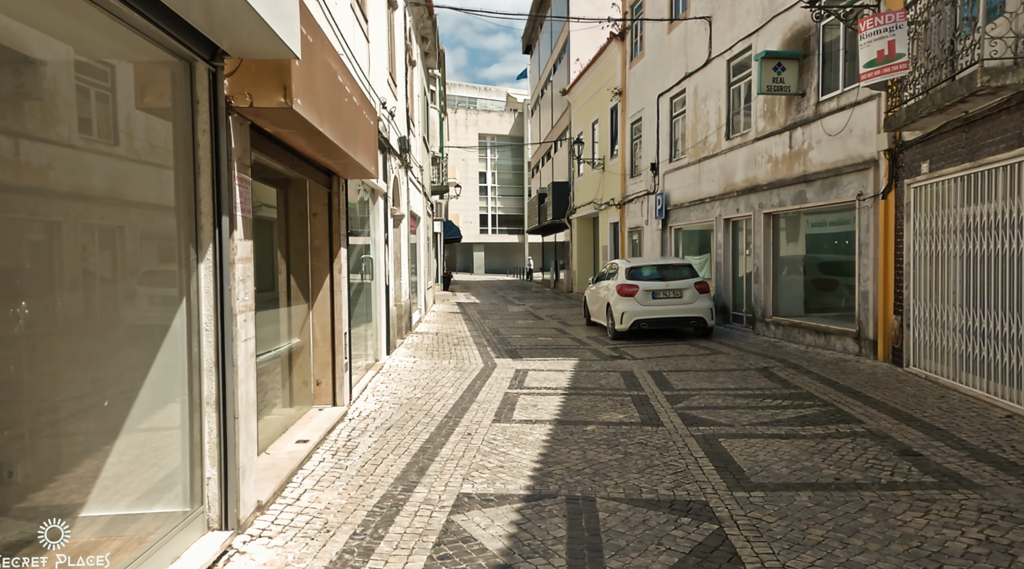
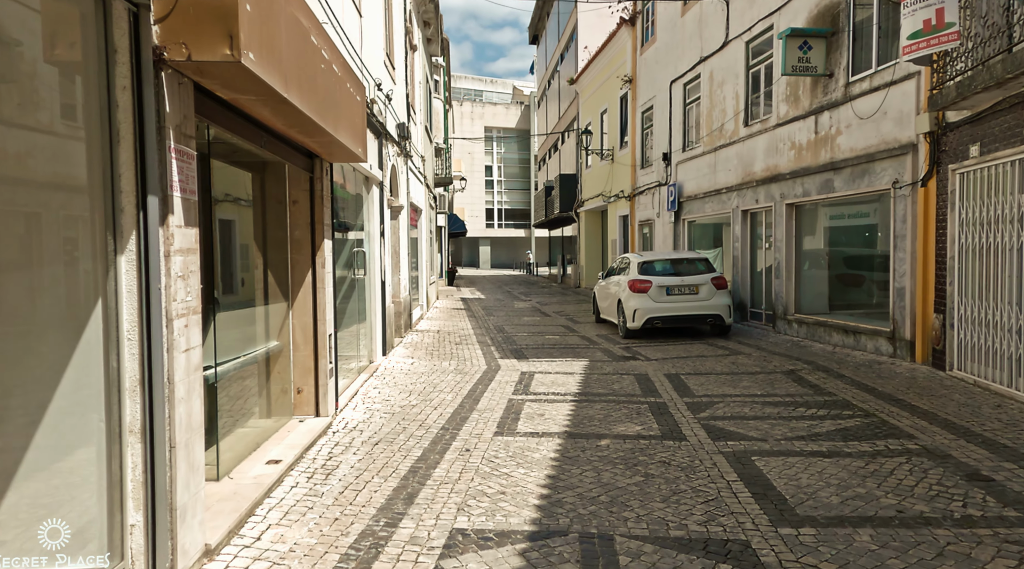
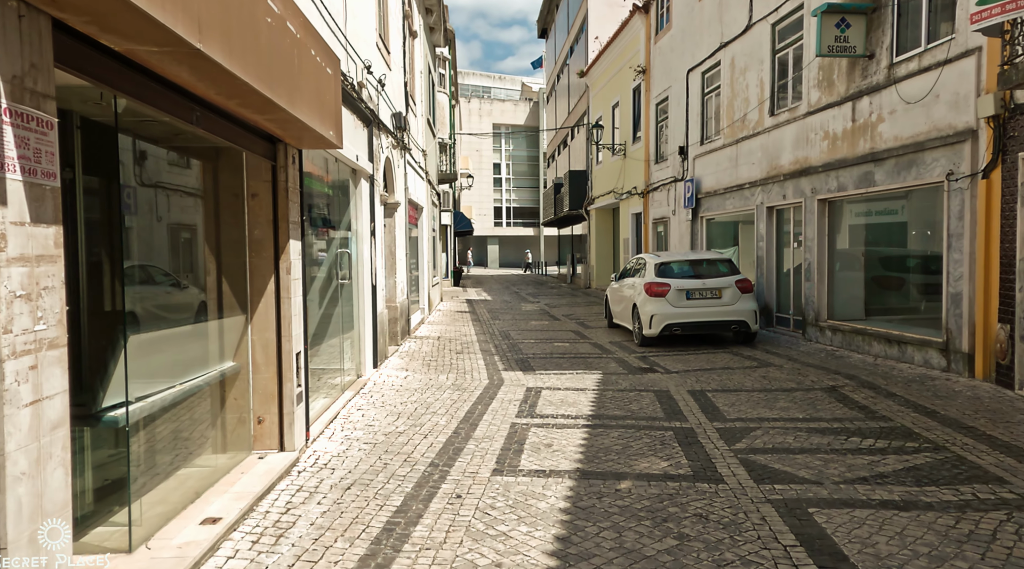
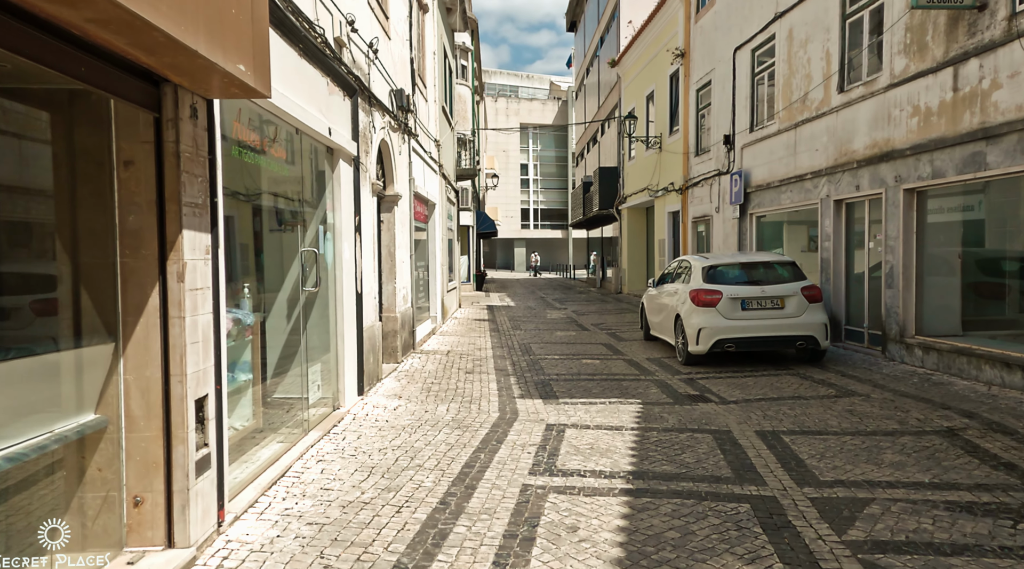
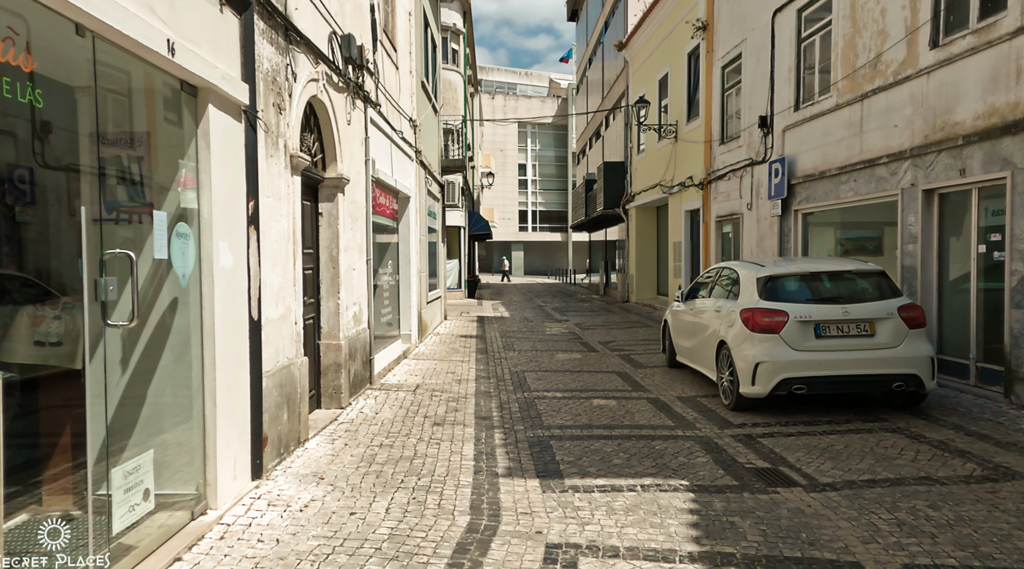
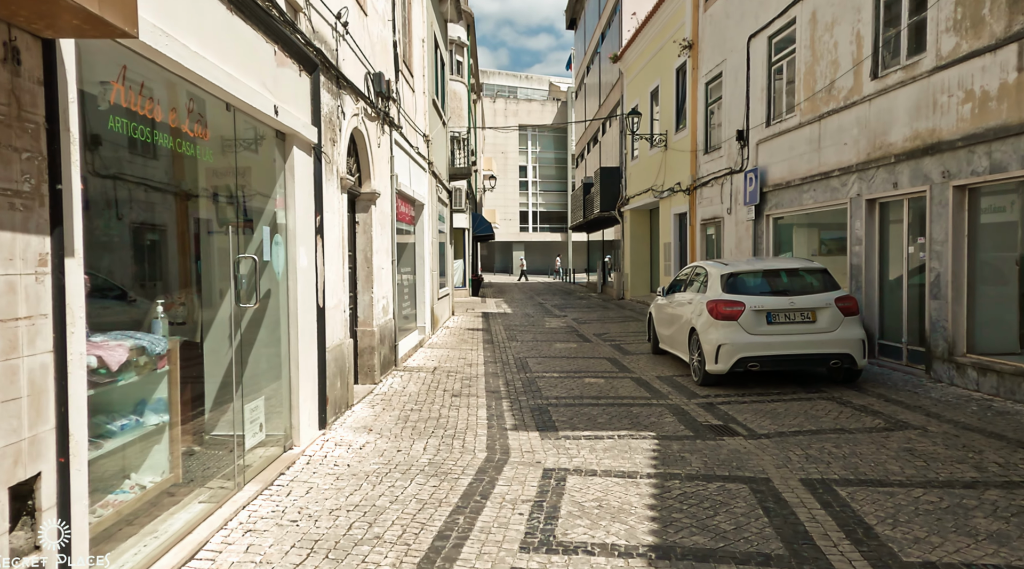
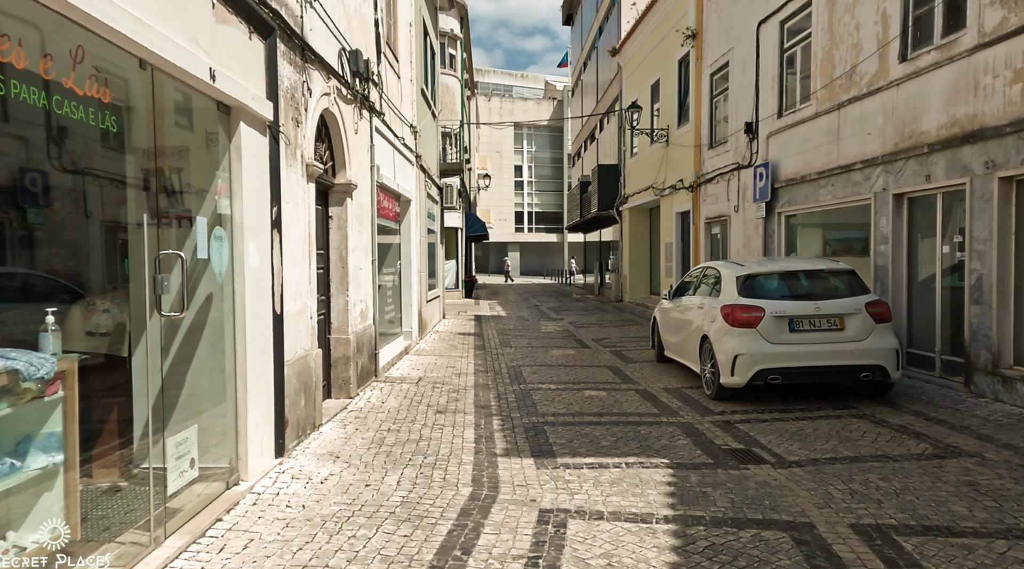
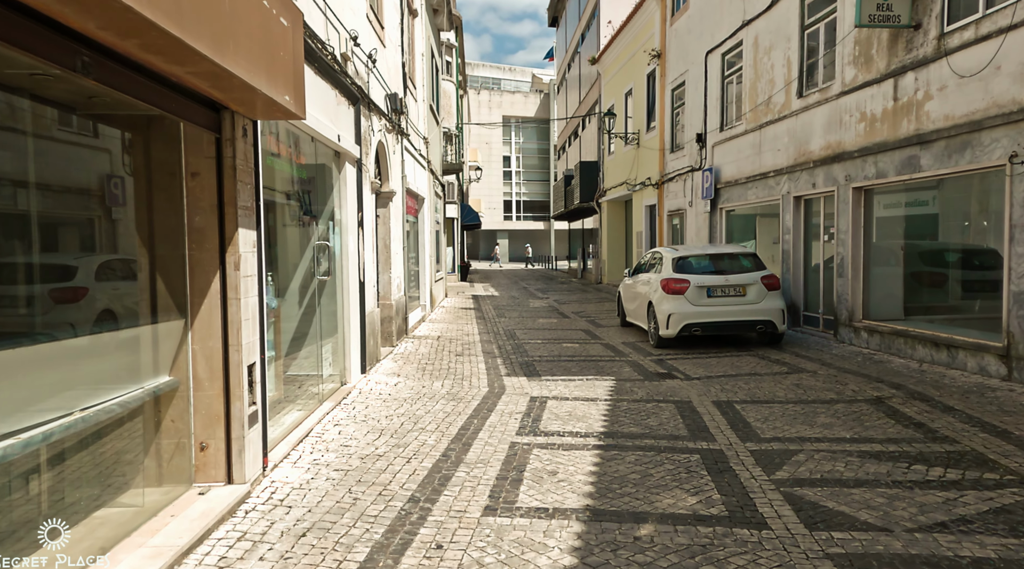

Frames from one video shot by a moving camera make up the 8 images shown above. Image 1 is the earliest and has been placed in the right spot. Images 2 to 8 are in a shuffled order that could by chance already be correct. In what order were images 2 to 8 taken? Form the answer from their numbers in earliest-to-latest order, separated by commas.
2, 3, 8, 4, 6, 7, 5
